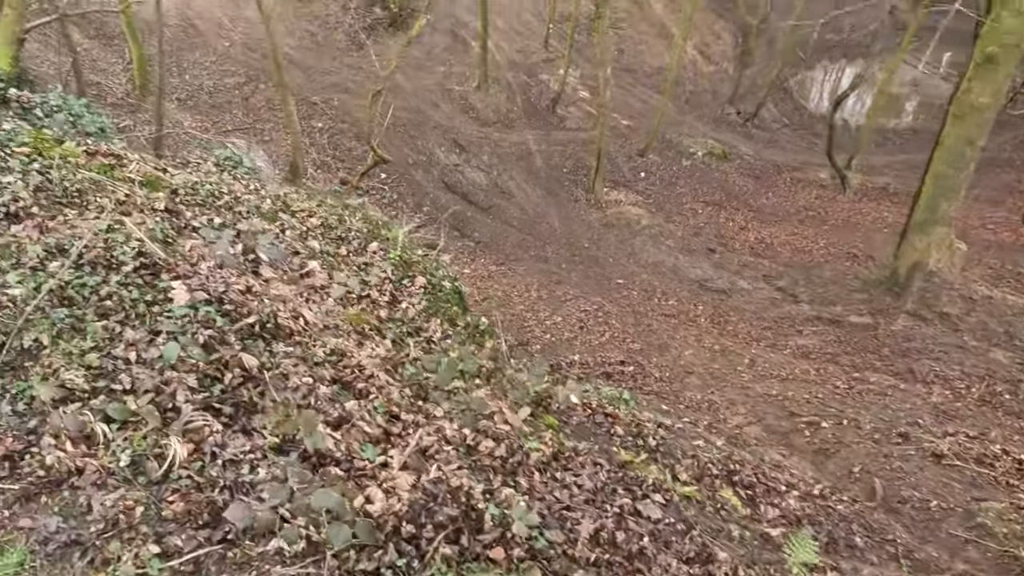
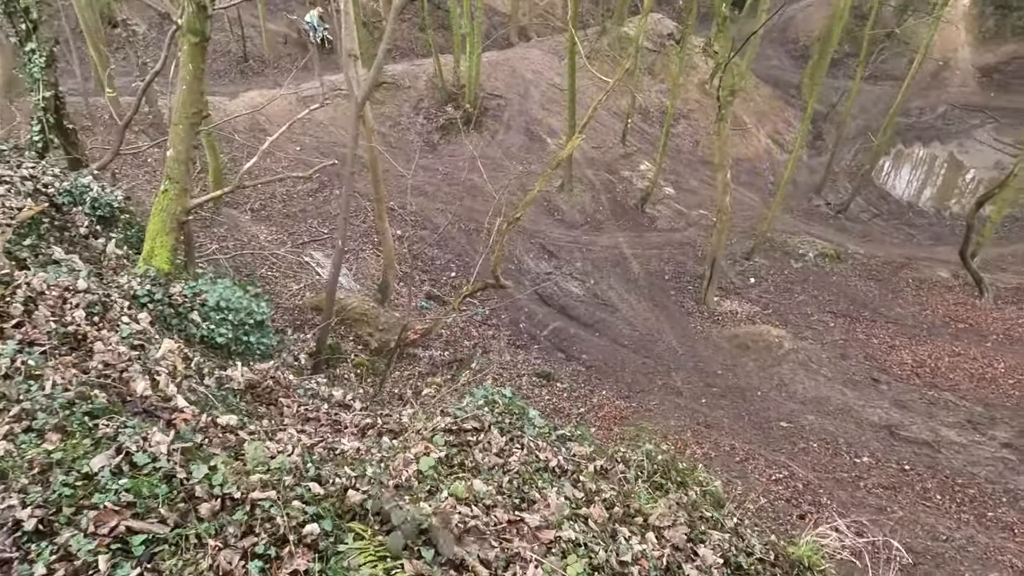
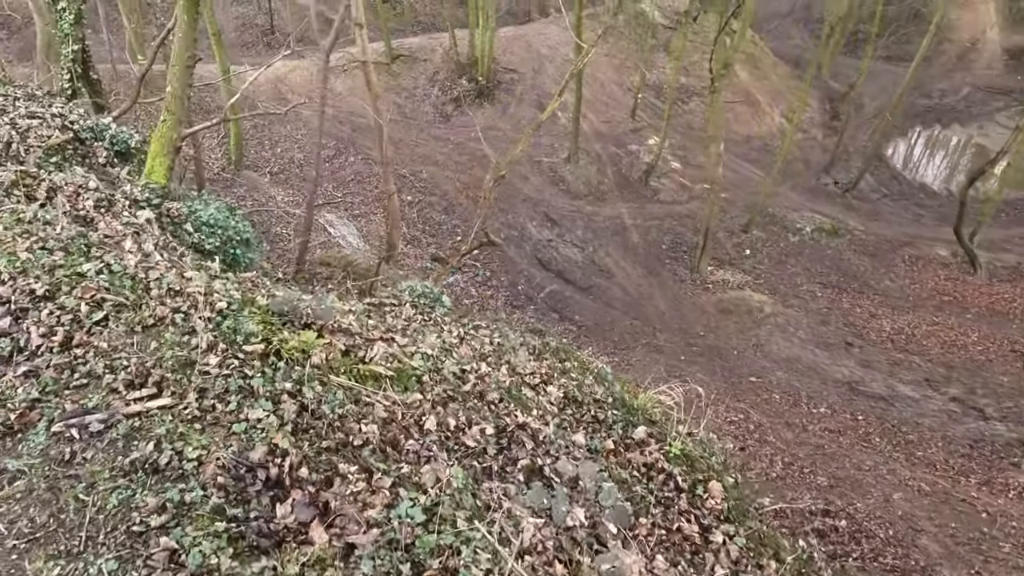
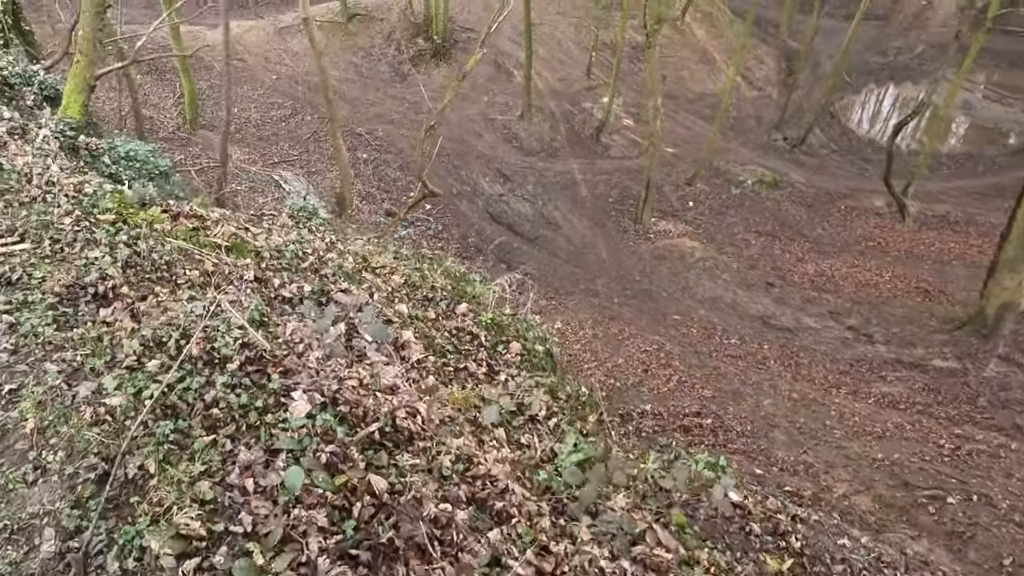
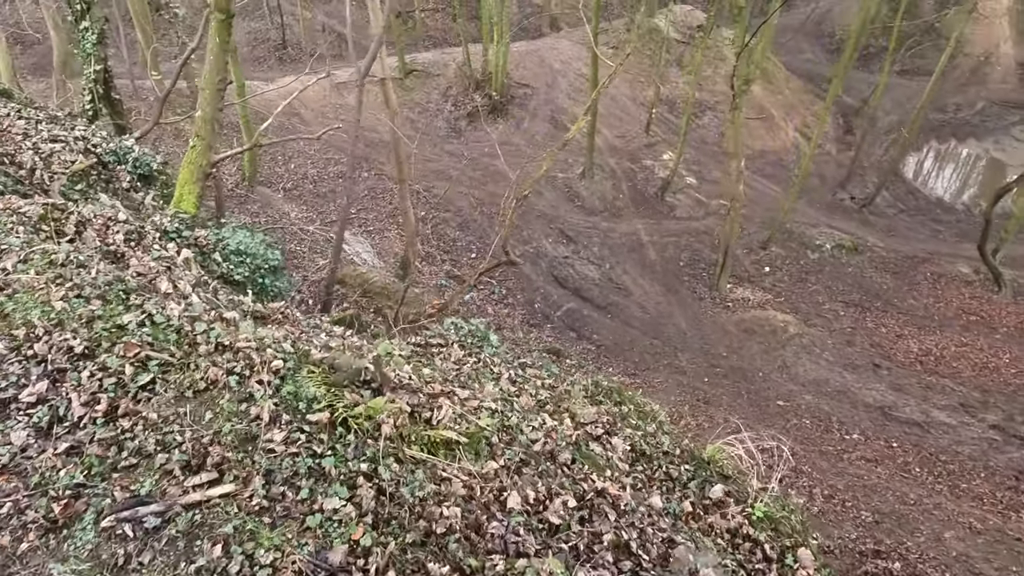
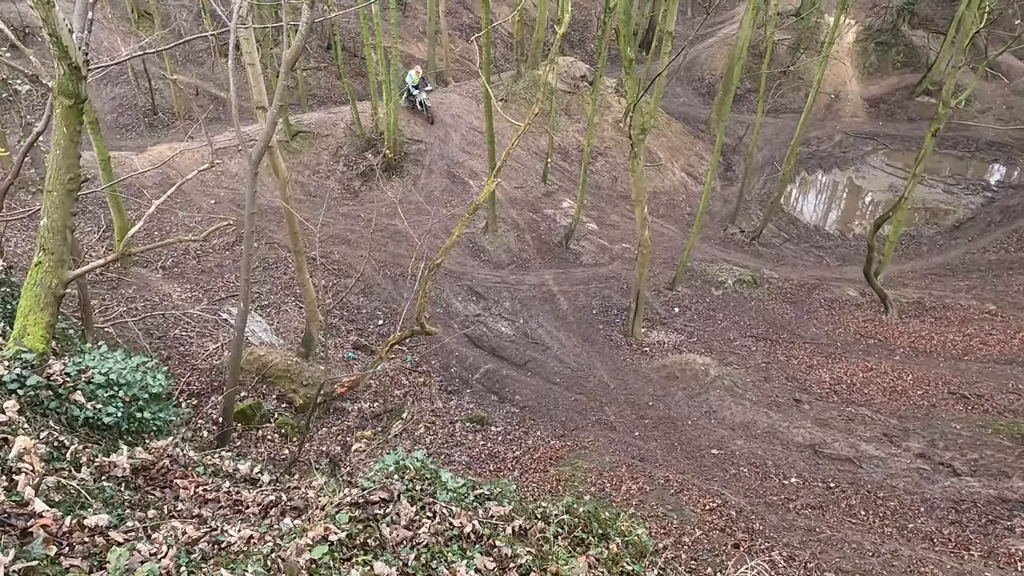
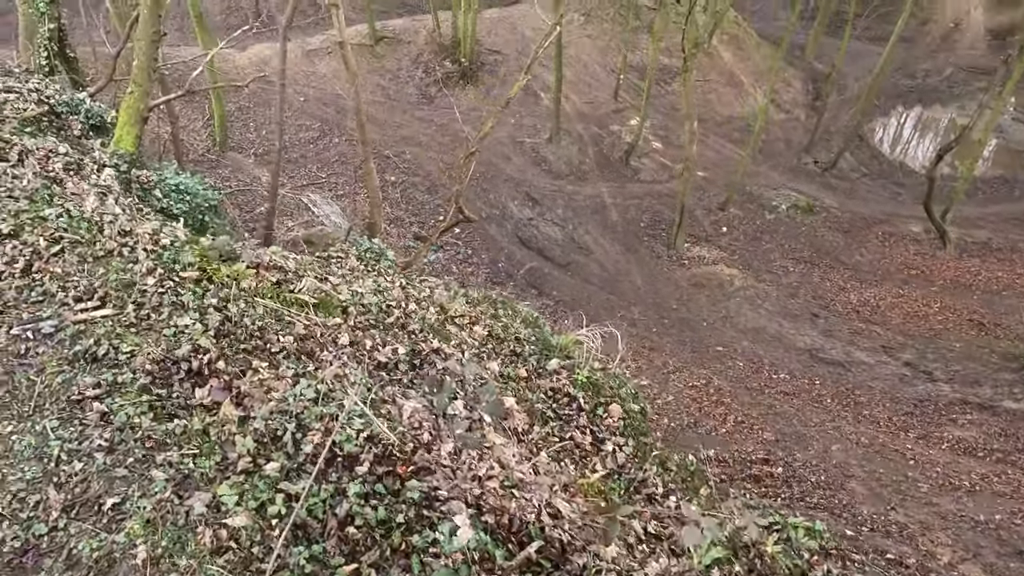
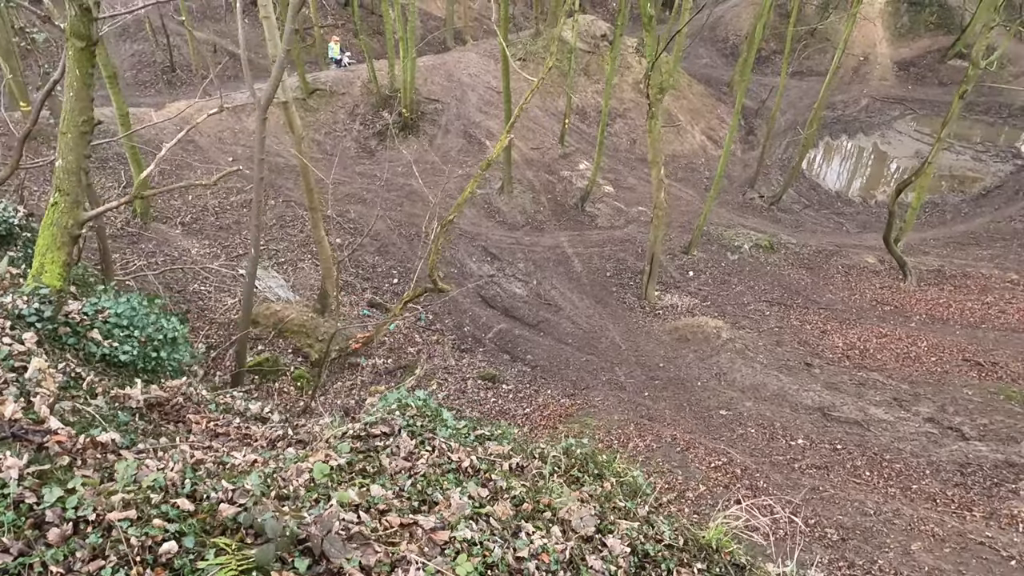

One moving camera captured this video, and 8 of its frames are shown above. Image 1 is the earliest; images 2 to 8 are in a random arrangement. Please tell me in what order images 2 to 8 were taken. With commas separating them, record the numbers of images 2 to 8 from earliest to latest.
4, 7, 3, 5, 2, 8, 6
